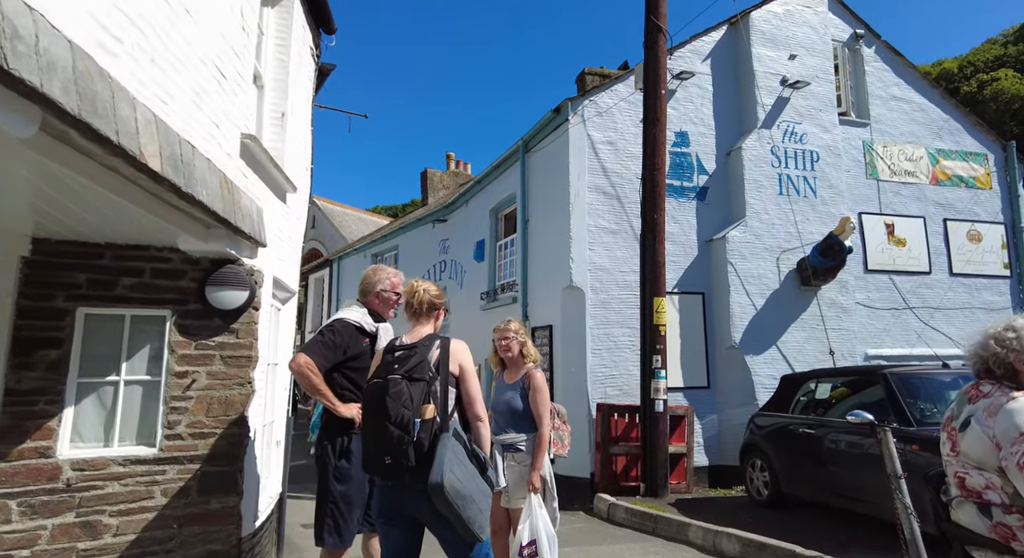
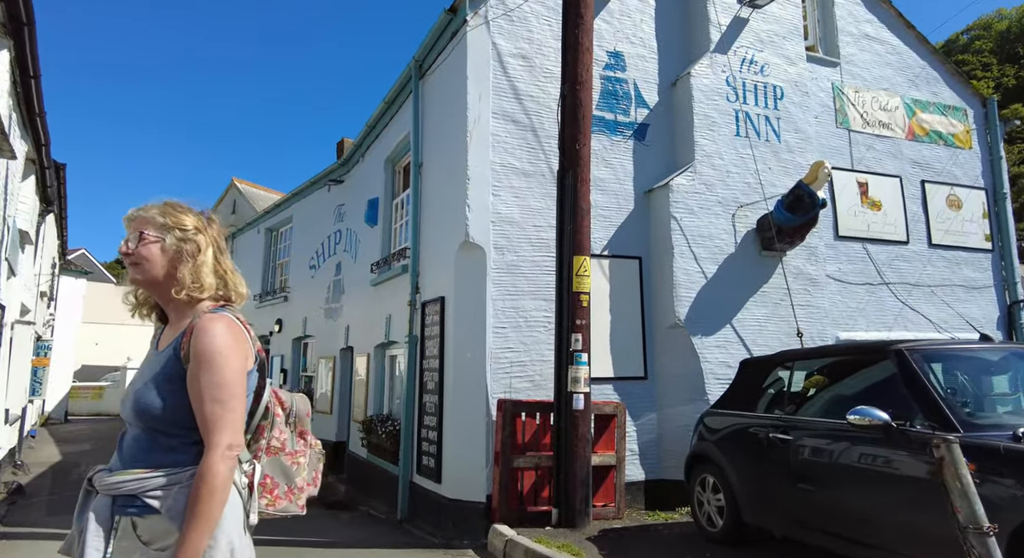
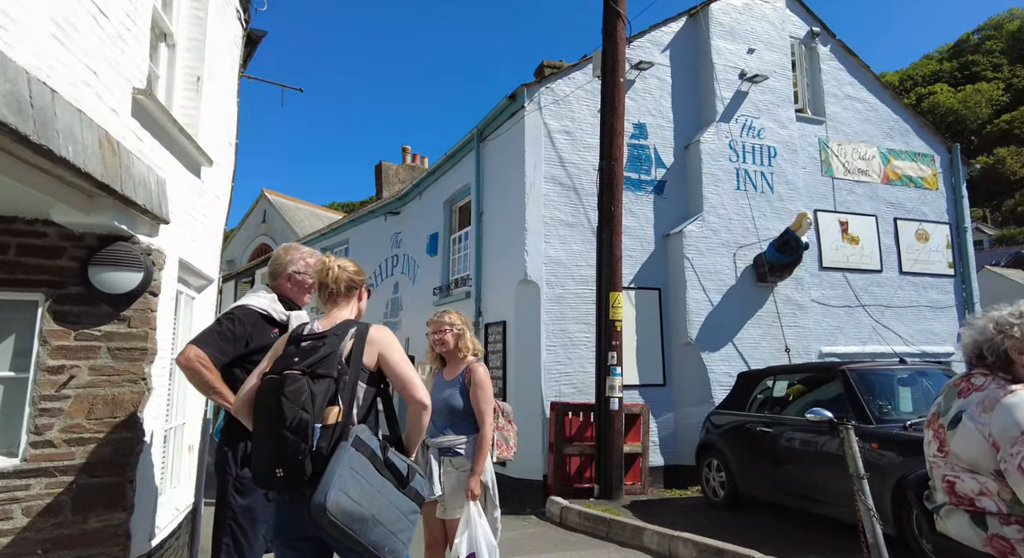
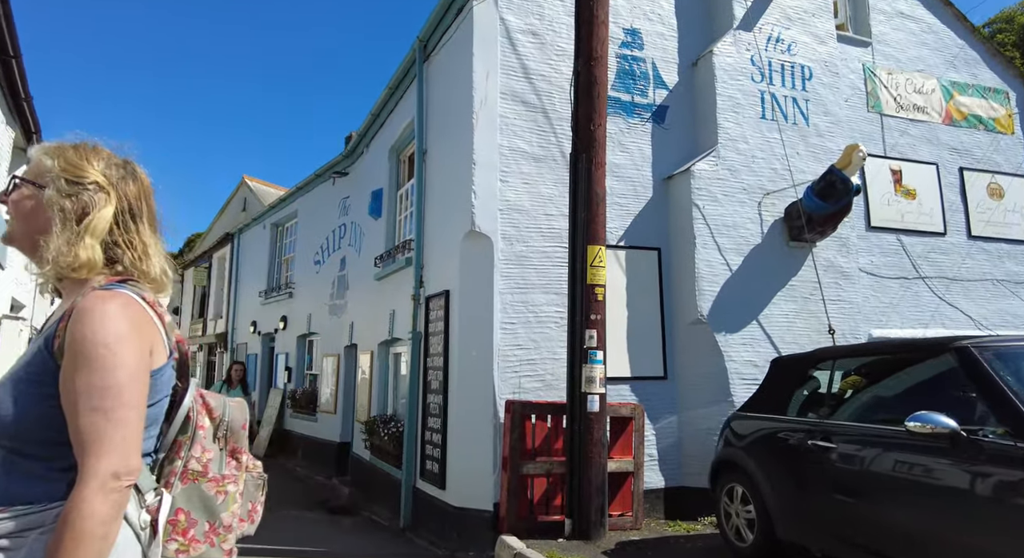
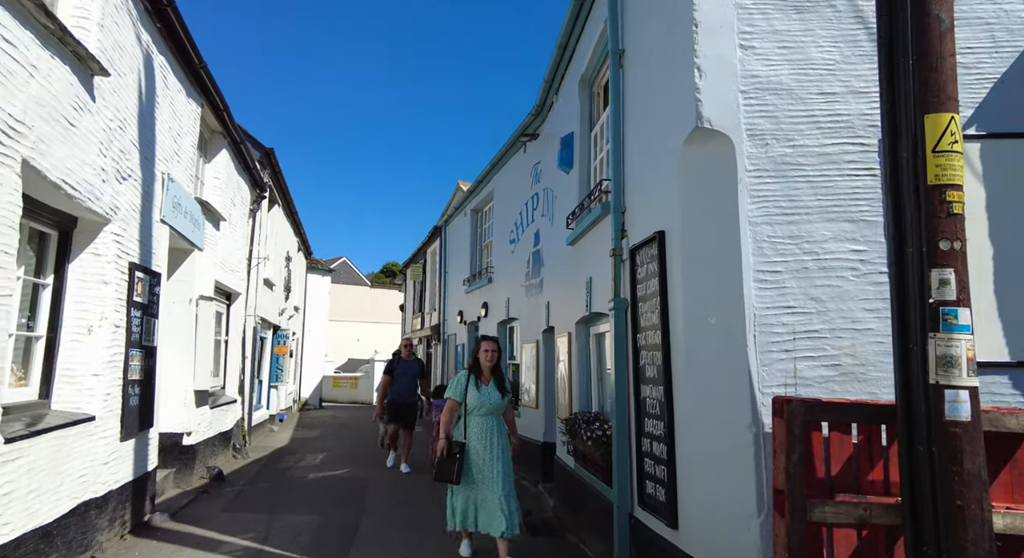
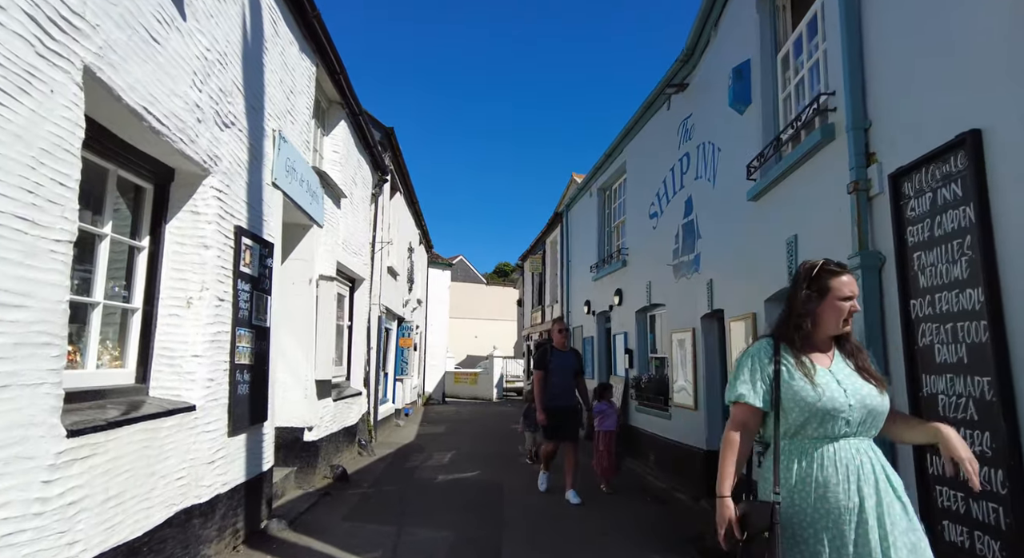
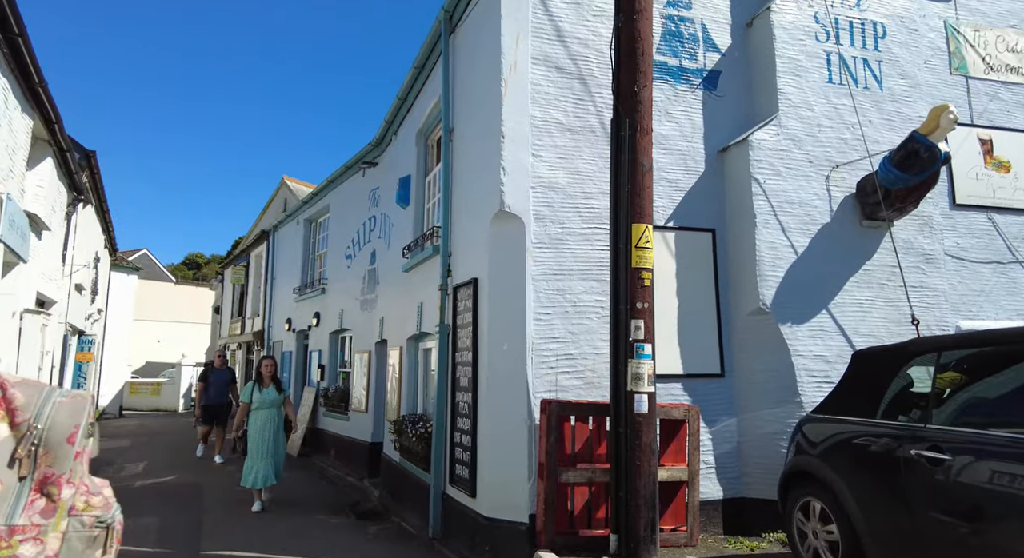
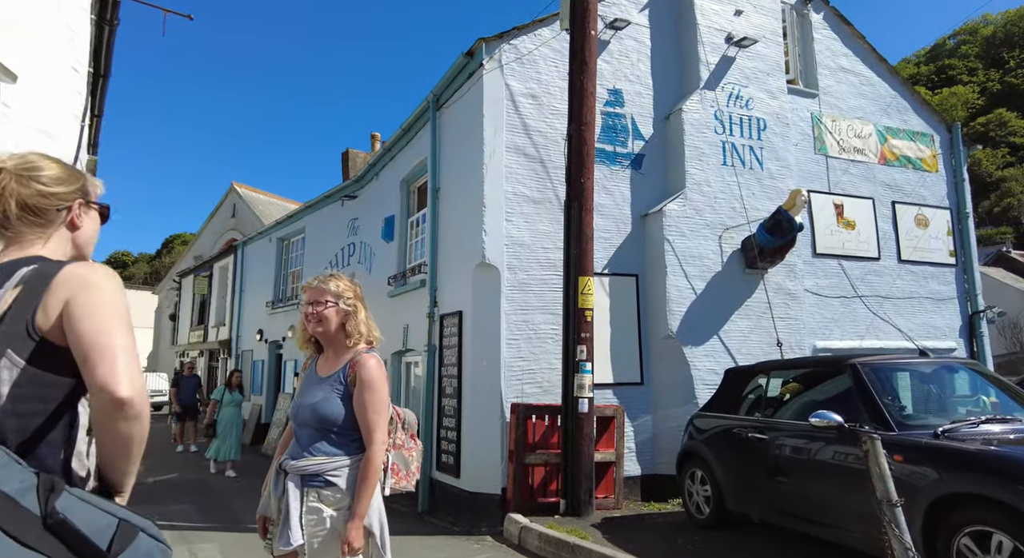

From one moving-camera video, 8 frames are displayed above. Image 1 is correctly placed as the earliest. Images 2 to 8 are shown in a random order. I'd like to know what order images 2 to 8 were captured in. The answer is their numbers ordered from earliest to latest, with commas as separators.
3, 8, 2, 4, 7, 5, 6
